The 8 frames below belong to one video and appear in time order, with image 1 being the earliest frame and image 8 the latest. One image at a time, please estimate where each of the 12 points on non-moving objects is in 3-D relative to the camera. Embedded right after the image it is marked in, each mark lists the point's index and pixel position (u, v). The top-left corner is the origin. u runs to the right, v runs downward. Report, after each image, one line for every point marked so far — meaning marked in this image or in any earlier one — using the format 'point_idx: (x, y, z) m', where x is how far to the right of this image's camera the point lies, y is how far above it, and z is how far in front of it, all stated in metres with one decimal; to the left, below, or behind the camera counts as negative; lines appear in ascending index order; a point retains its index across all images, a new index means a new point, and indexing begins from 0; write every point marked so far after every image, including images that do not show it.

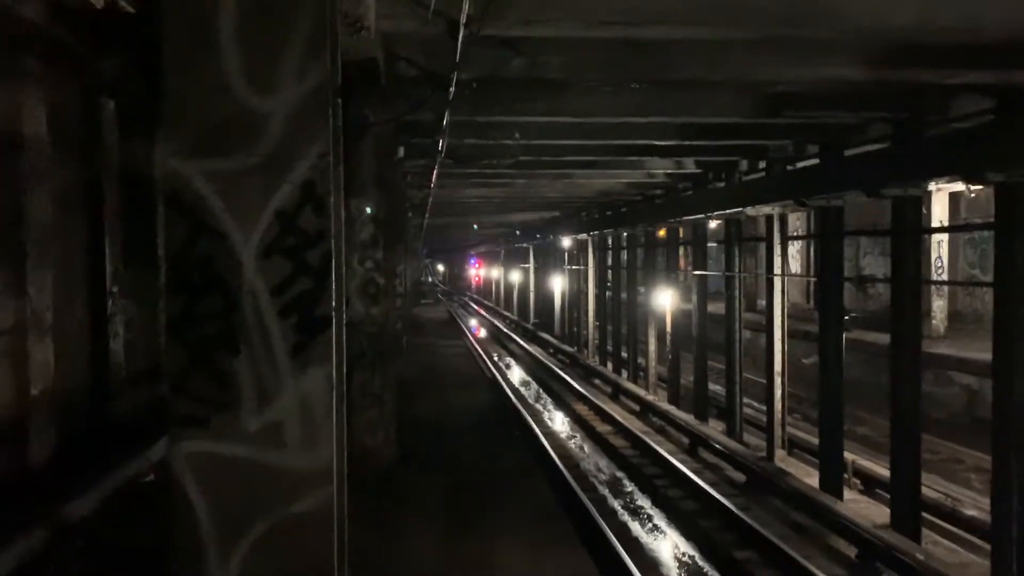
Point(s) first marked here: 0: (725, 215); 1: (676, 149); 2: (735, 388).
0: (+3.1, +1.0, +12.6) m
1: (+2.1, +1.8, +10.9) m
2: (+3.3, -1.5, +12.9) m
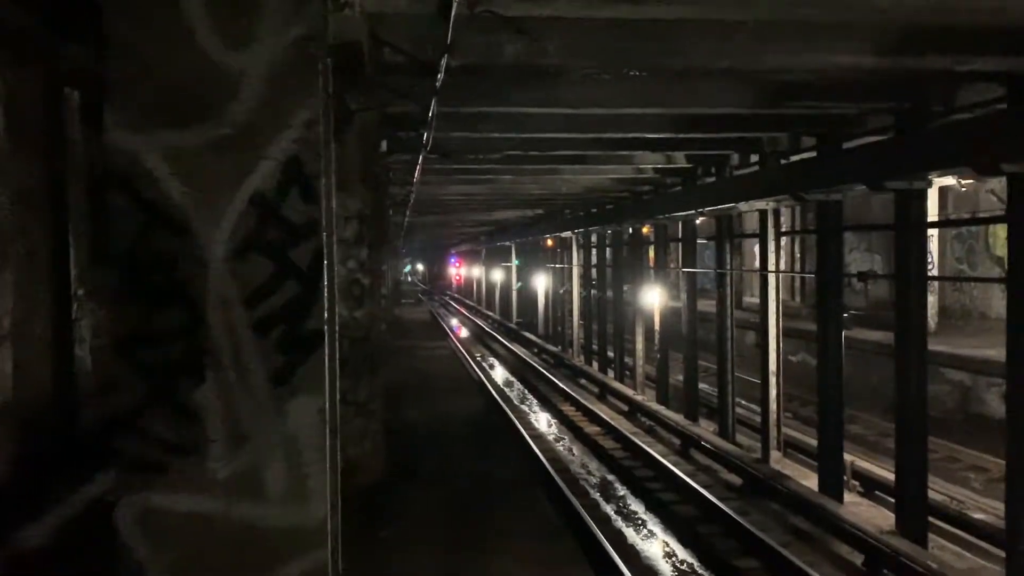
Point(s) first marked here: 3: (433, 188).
0: (+2.9, +1.1, +12.3) m
1: (+1.9, +1.8, +10.5) m
2: (+3.1, -1.4, +12.6) m
3: (-1.4, +1.7, +15.1) m
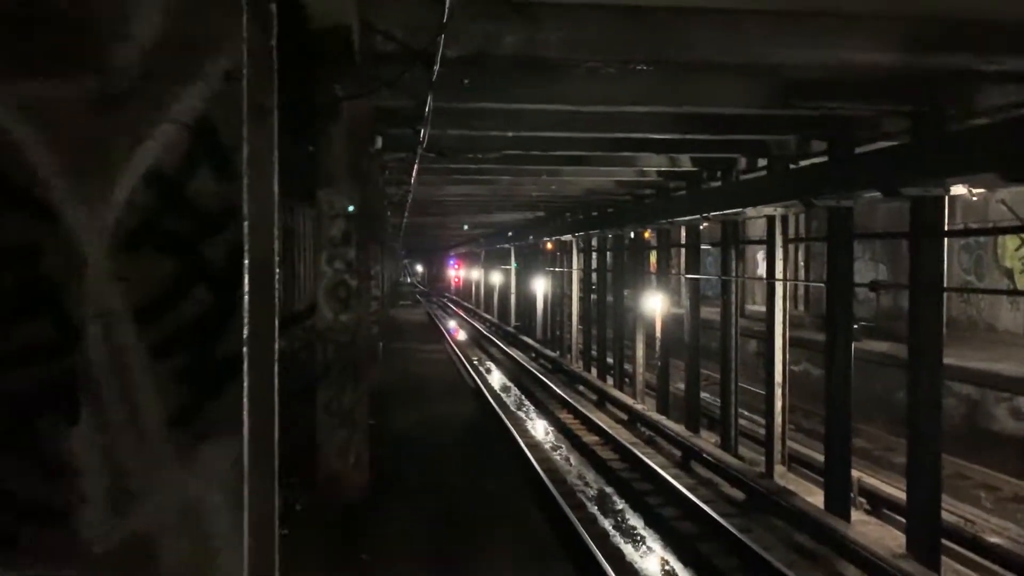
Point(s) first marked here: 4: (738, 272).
0: (+2.9, +1.0, +12.0) m
1: (+1.9, +1.7, +10.2) m
2: (+3.1, -1.6, +12.2) m
3: (-1.4, +1.7, +14.8) m
4: (+3.2, +0.2, +12.1) m
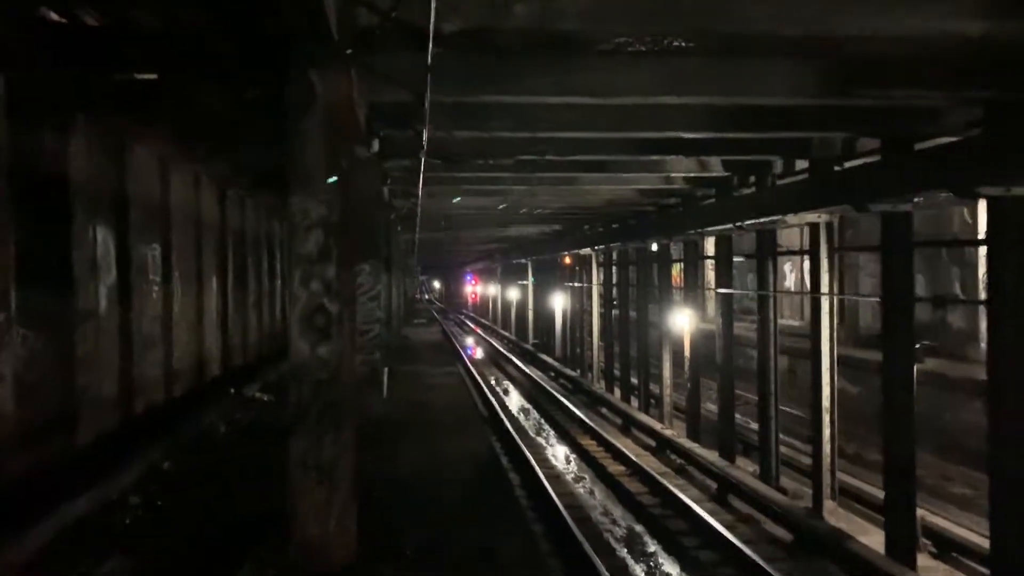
0: (+3.1, +0.8, +11.0) m
1: (+2.1, +1.5, +9.2) m
2: (+3.3, -1.7, +11.1) m
3: (-1.1, +1.4, +13.8) m
4: (+3.4, 0.0, +11.1) m
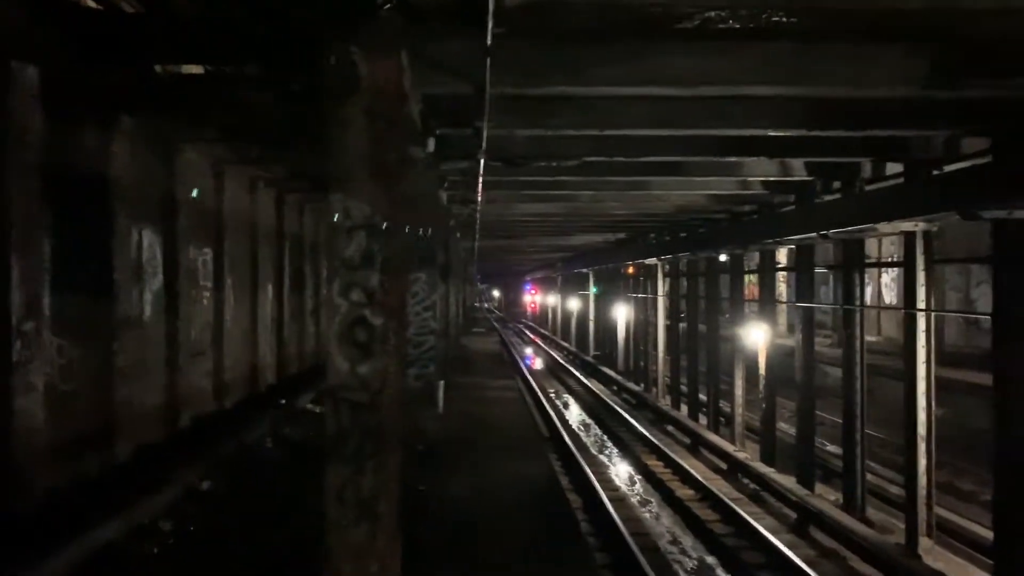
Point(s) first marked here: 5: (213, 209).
0: (+3.9, +0.6, +10.1) m
1: (+2.7, +1.4, +8.4) m
2: (+4.1, -1.9, +10.2) m
3: (-0.2, +1.3, +13.3) m
4: (+4.1, -0.1, +10.2) m
5: (-3.3, +0.9, +9.5) m
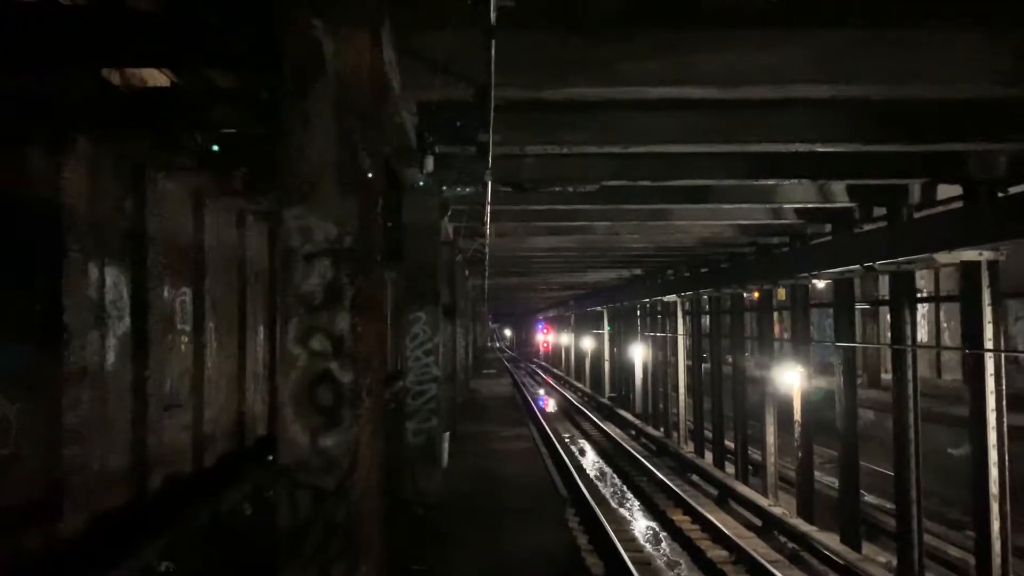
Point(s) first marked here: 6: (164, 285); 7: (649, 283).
0: (+4.0, +0.2, +9.1) m
1: (+2.8, +1.1, +7.5) m
2: (+4.2, -2.3, +9.1) m
3: (0.0, +0.7, +12.3) m
4: (+4.3, -0.5, +9.2) m
5: (-3.2, +0.4, +8.6) m
6: (-3.2, +0.1, +8.0) m
7: (+3.1, +0.1, +19.9) m
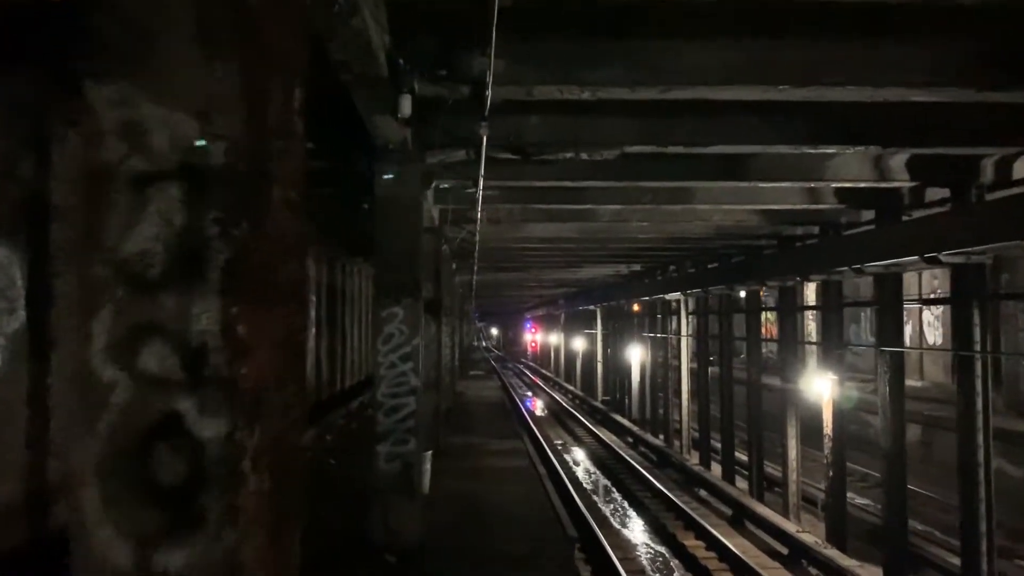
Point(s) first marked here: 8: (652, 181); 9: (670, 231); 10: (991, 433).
0: (+4.0, +0.3, +7.7) m
1: (+2.8, +1.1, +6.0) m
2: (+4.2, -2.3, +7.7) m
3: (-0.1, +0.8, +10.9) m
4: (+4.2, -0.5, +7.7) m
5: (-3.2, +0.5, +7.1) m
6: (-3.2, +0.1, +6.4) m
7: (+2.9, +0.2, +18.5) m
8: (+1.3, +0.9, +7.5) m
9: (+2.1, +0.8, +11.6) m
10: (+4.3, -1.3, +7.7) m
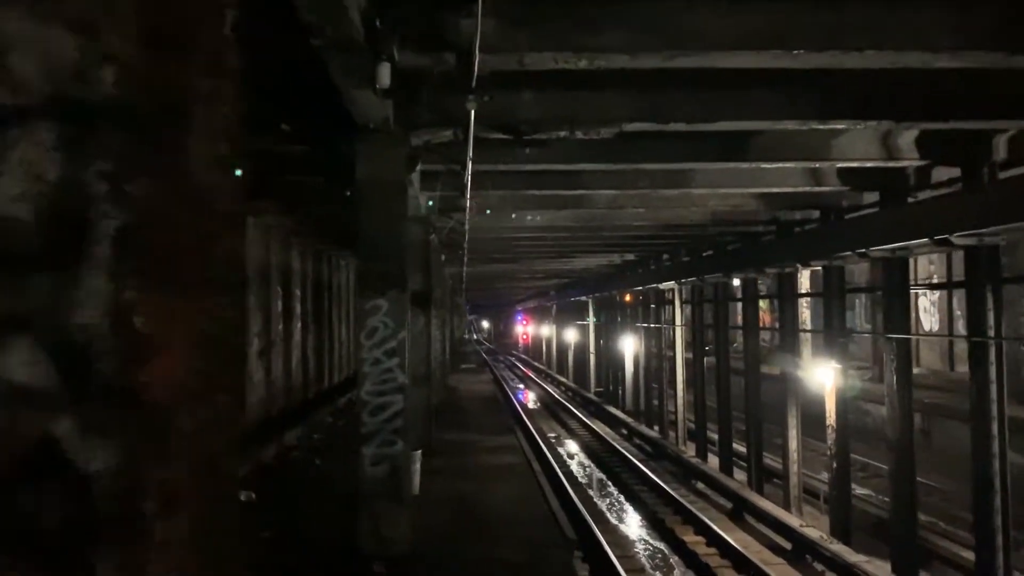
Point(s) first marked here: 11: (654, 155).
0: (+3.9, +0.4, +7.3) m
1: (+2.7, +1.2, +5.7) m
2: (+4.1, -2.1, +7.4) m
3: (-0.2, +0.9, +10.5) m
4: (+4.2, -0.3, +7.4) m
5: (-3.3, +0.6, +6.6) m
6: (-3.3, +0.2, +6.0) m
7: (+2.7, +0.4, +18.1) m
8: (+1.2, +1.0, +7.1) m
9: (+2.0, +0.9, +11.2) m
10: (+4.2, -1.1, +7.4) m
11: (+1.2, +1.1, +7.0) m
